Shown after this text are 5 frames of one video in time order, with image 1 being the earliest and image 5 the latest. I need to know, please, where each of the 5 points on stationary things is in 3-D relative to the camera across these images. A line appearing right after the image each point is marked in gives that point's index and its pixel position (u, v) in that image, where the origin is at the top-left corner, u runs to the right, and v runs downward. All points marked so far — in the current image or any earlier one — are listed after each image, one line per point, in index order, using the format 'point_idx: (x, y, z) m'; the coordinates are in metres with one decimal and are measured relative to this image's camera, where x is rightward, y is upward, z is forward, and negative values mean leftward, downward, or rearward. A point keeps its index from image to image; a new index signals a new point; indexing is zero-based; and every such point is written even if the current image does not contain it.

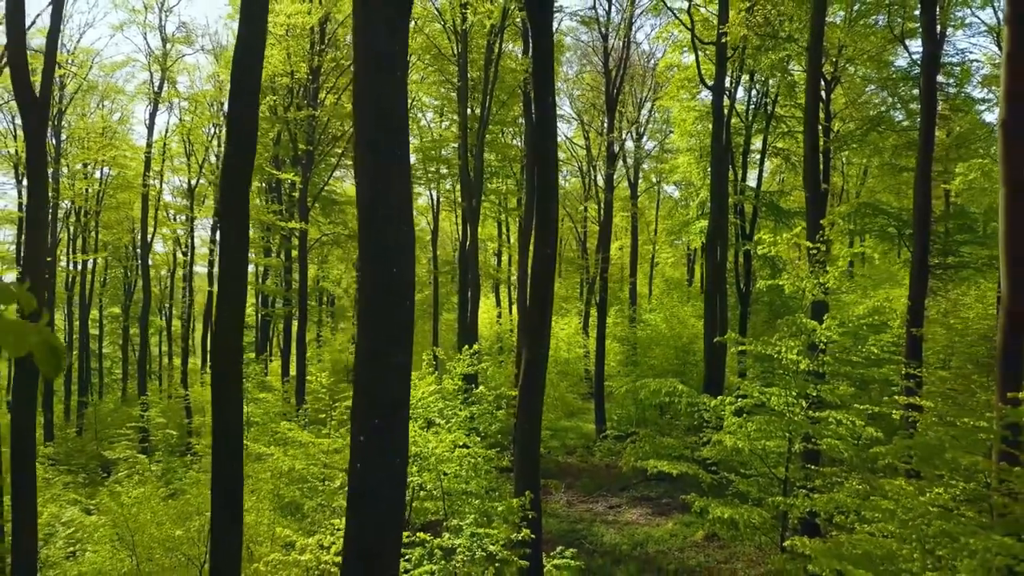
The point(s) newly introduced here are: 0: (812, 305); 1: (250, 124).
0: (+4.5, -0.3, +9.6) m
1: (-2.0, +1.3, +5.0) m
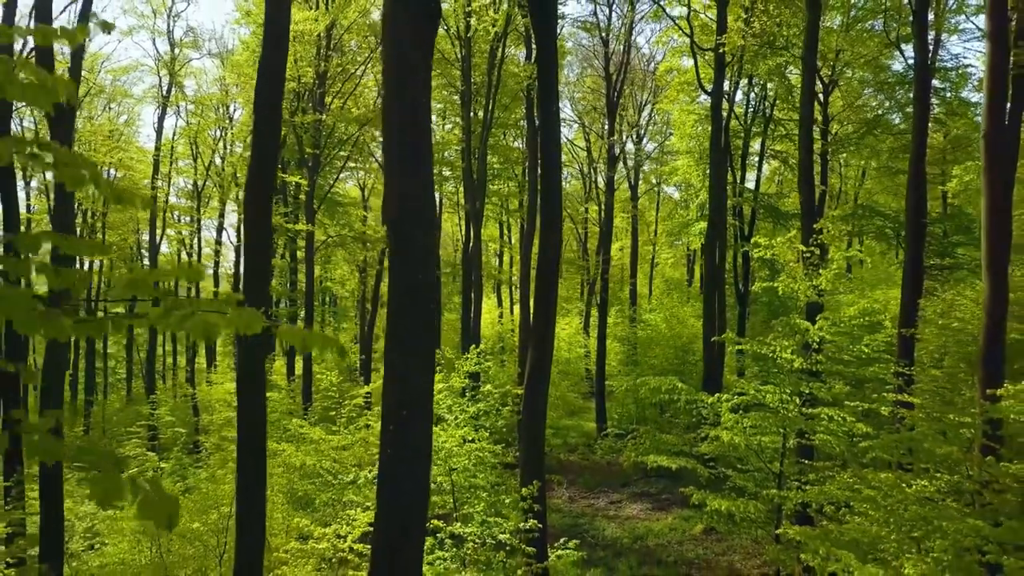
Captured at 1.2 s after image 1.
0: (+4.6, -0.3, +9.9) m
1: (-1.9, +1.3, +5.3) m
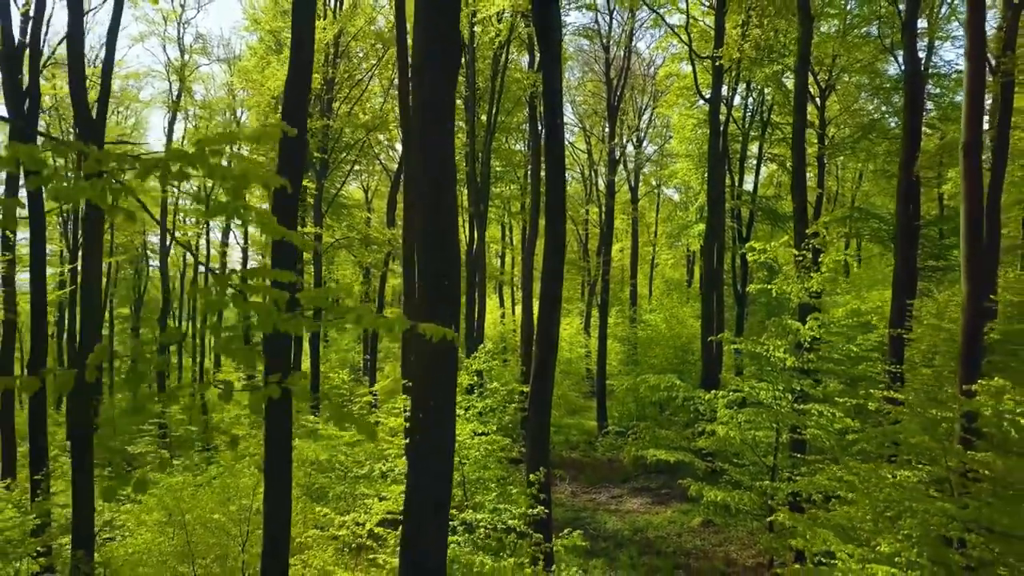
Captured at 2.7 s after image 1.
0: (+4.6, -0.3, +10.3) m
1: (-1.9, +1.3, +5.6) m
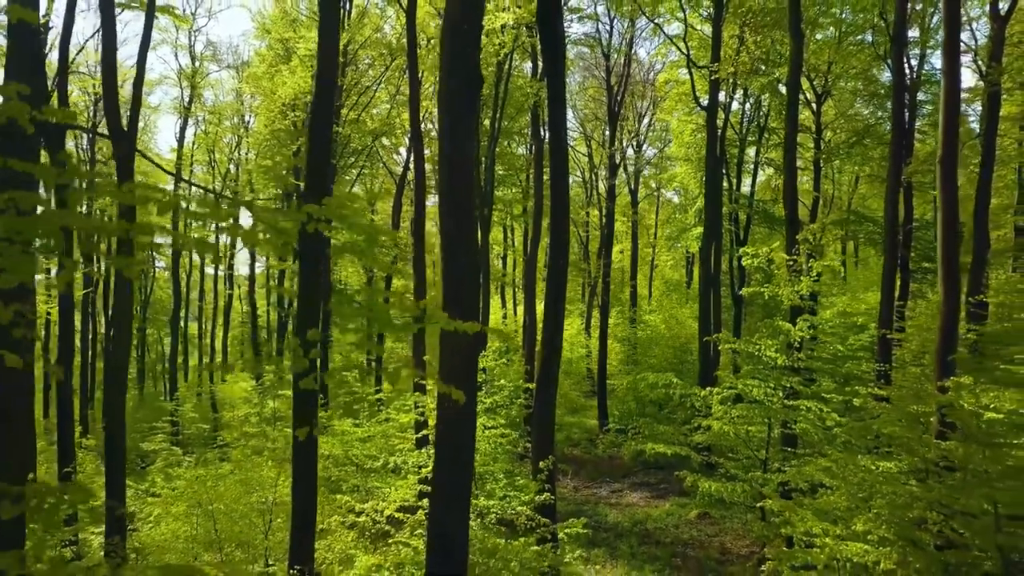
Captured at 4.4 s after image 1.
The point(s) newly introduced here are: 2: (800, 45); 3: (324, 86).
0: (+4.7, -0.3, +10.7) m
1: (-1.8, +1.2, +6.1) m
2: (+4.9, +4.1, +10.8) m
3: (-1.8, +1.9, +6.1) m
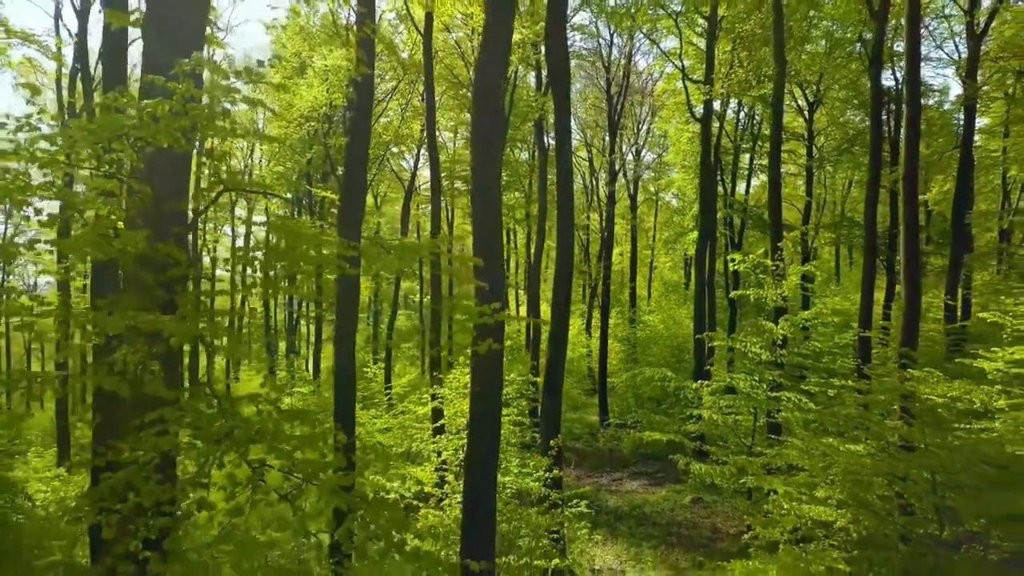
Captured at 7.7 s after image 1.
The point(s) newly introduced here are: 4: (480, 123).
0: (+4.9, -0.4, +11.6) m
1: (-1.6, +1.2, +7.0) m
2: (+5.0, +4.1, +11.7) m
3: (-1.7, +1.9, +7.0) m
4: (-0.3, +1.3, +5.3) m
